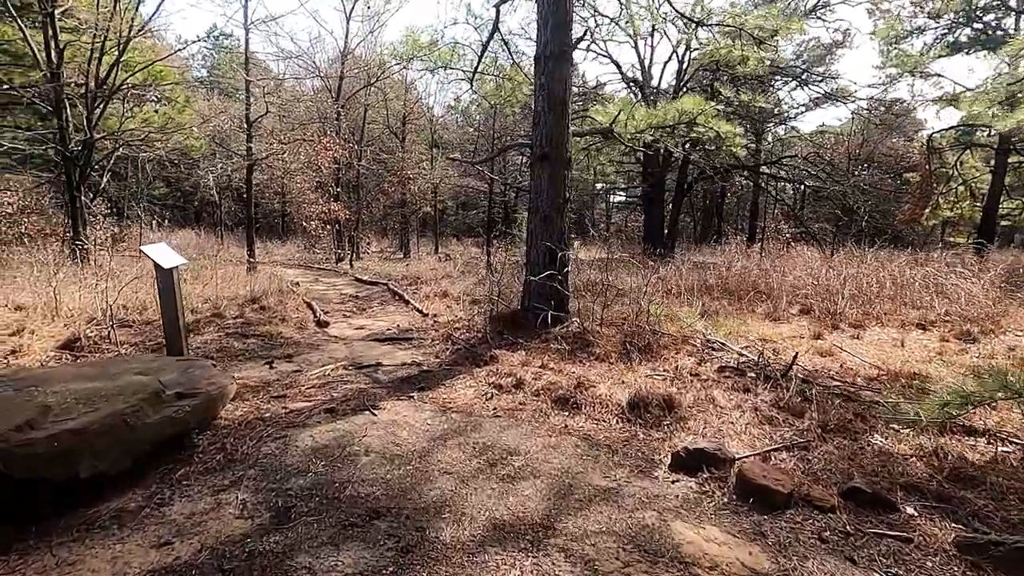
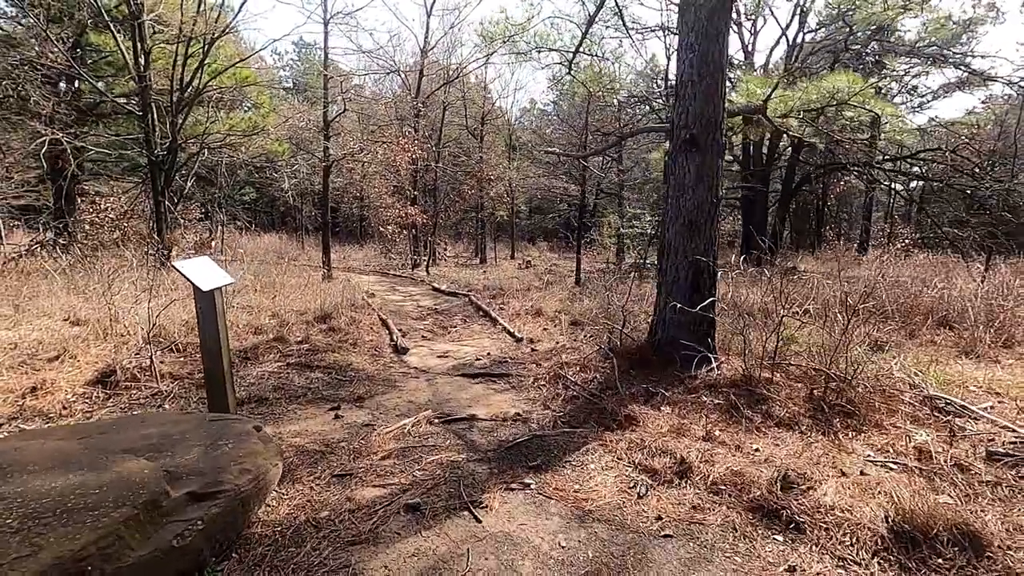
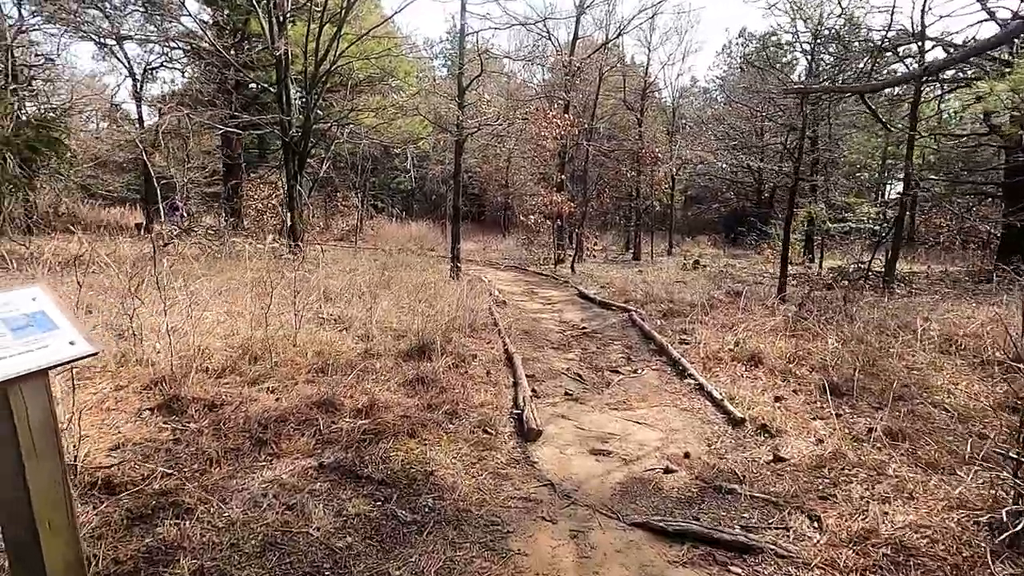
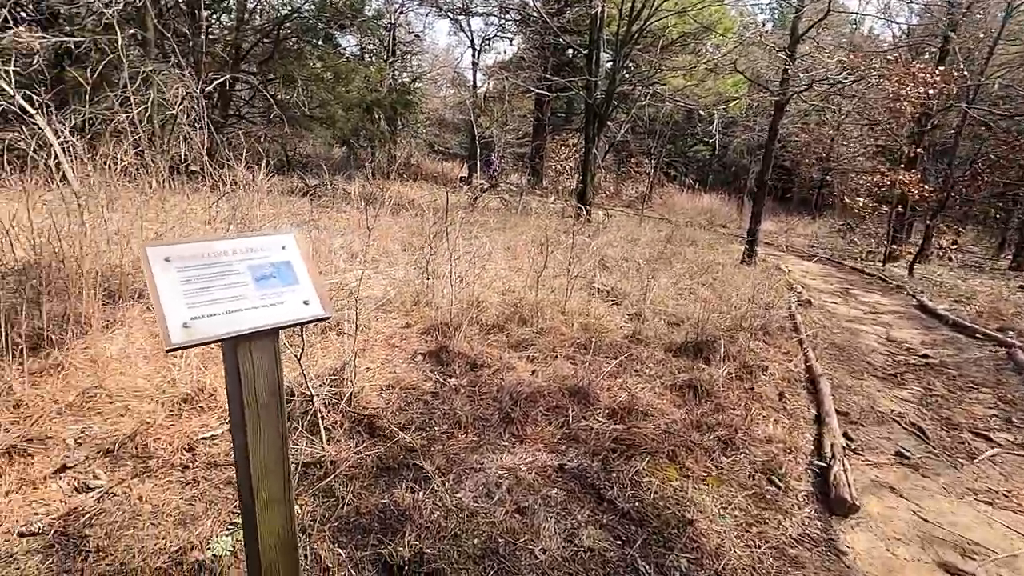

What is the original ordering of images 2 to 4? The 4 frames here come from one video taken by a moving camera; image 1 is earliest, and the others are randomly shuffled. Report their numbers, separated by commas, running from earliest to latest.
2, 3, 4
